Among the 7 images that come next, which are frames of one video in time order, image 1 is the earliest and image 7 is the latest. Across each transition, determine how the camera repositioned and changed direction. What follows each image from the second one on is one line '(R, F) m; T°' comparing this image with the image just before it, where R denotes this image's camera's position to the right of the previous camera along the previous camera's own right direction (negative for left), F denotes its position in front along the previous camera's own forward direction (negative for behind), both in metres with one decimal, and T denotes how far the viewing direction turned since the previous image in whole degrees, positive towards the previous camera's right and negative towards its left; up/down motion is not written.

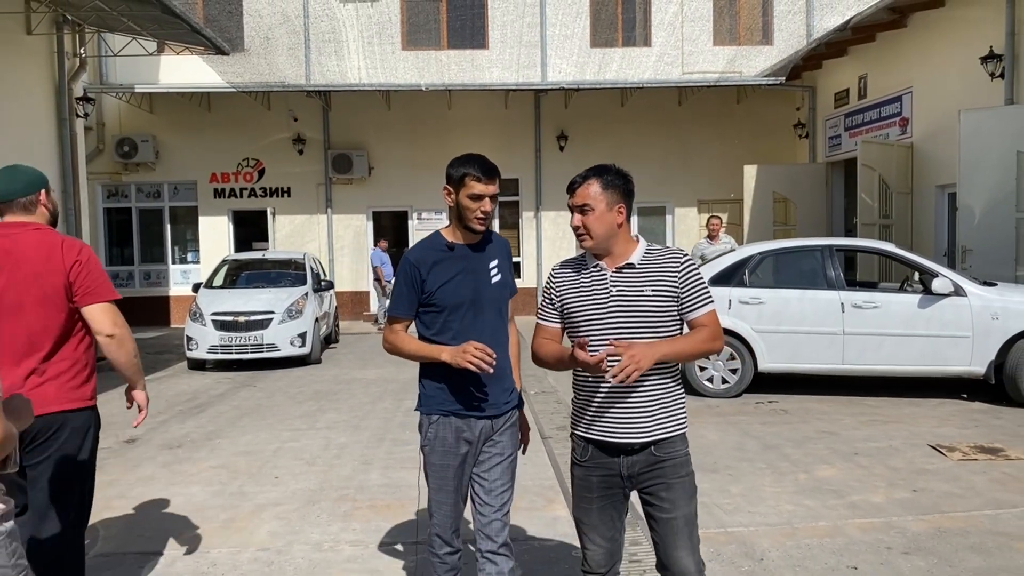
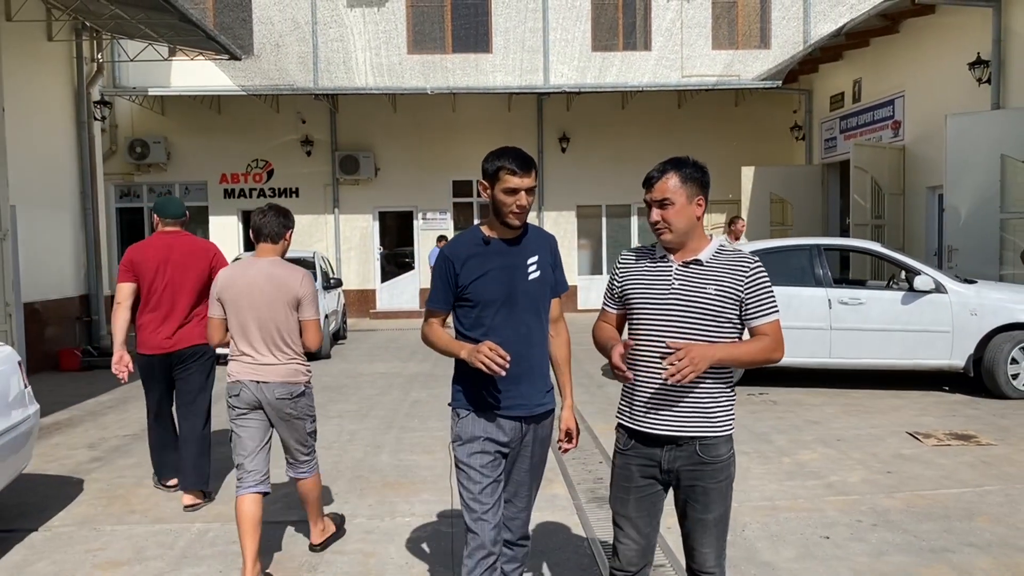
(0.0, -0.4) m; 0°
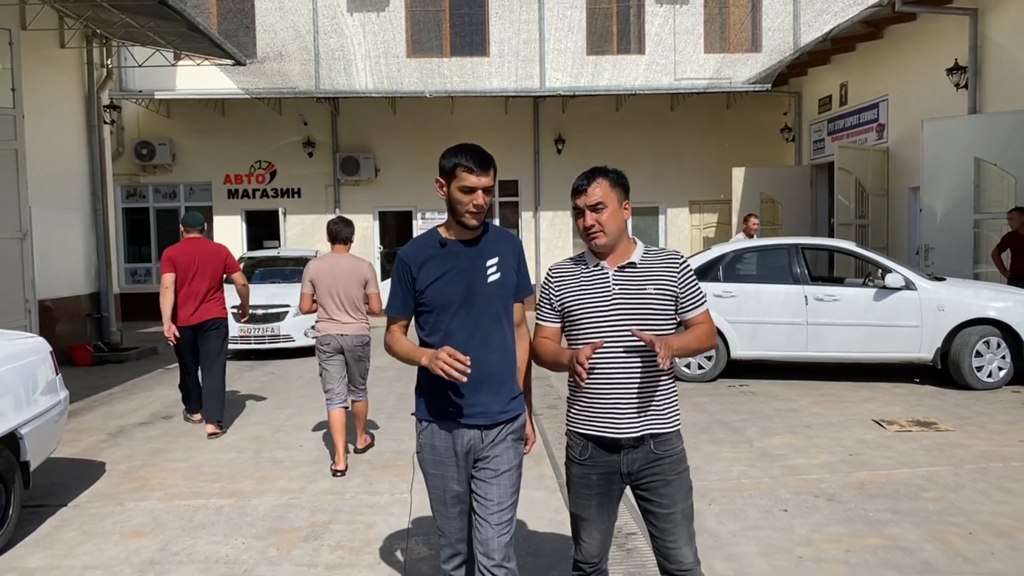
(+0.1, -0.5) m; 0°
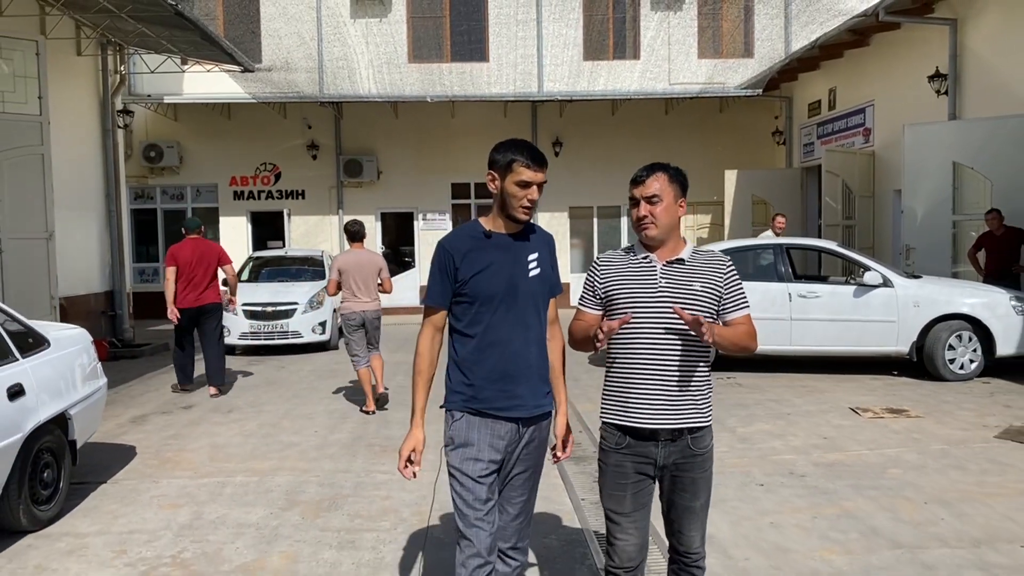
(0.0, -0.5) m; 0°
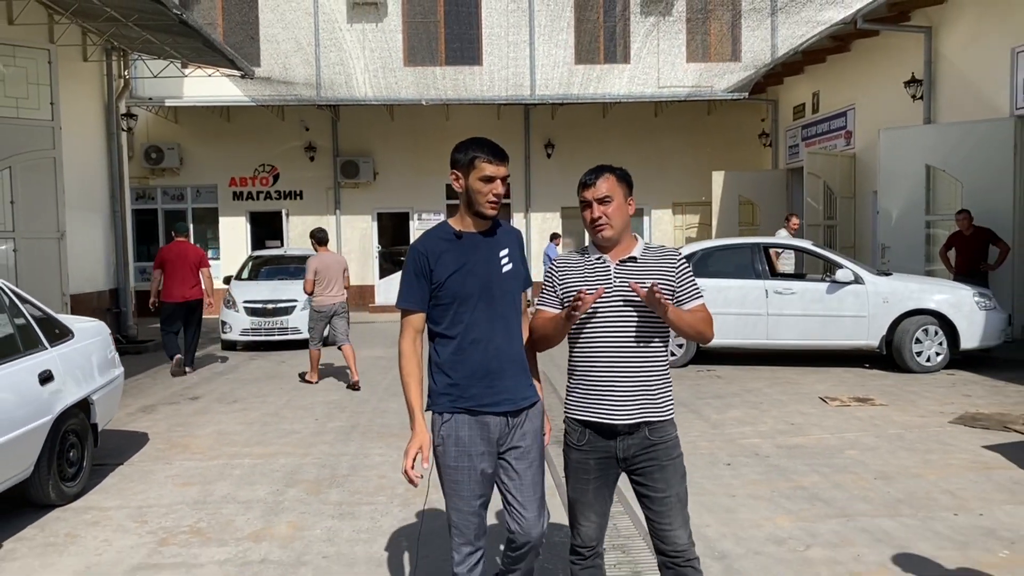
(+0.1, -0.5) m; 0°
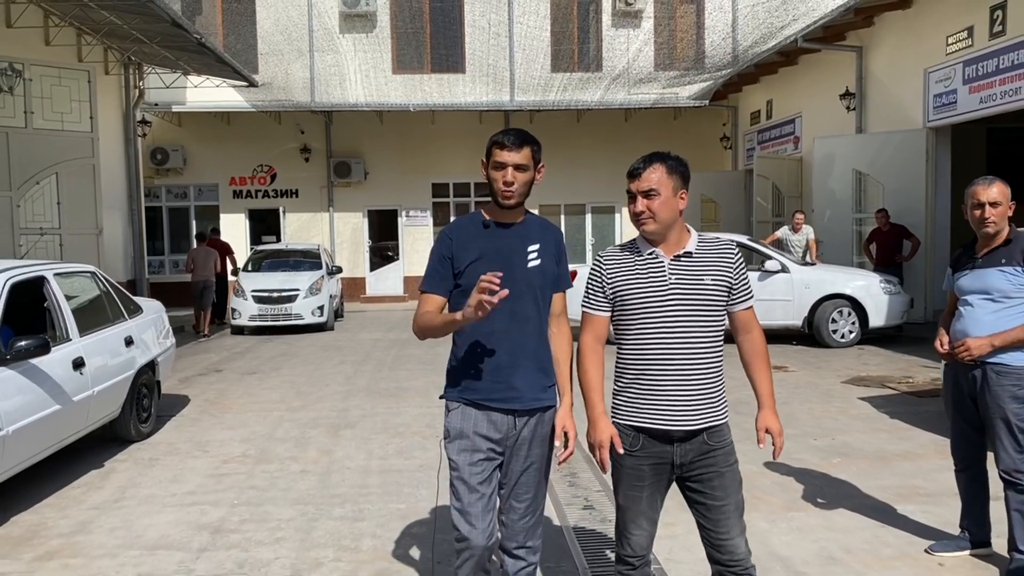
(+0.1, -1.6) m; +1°
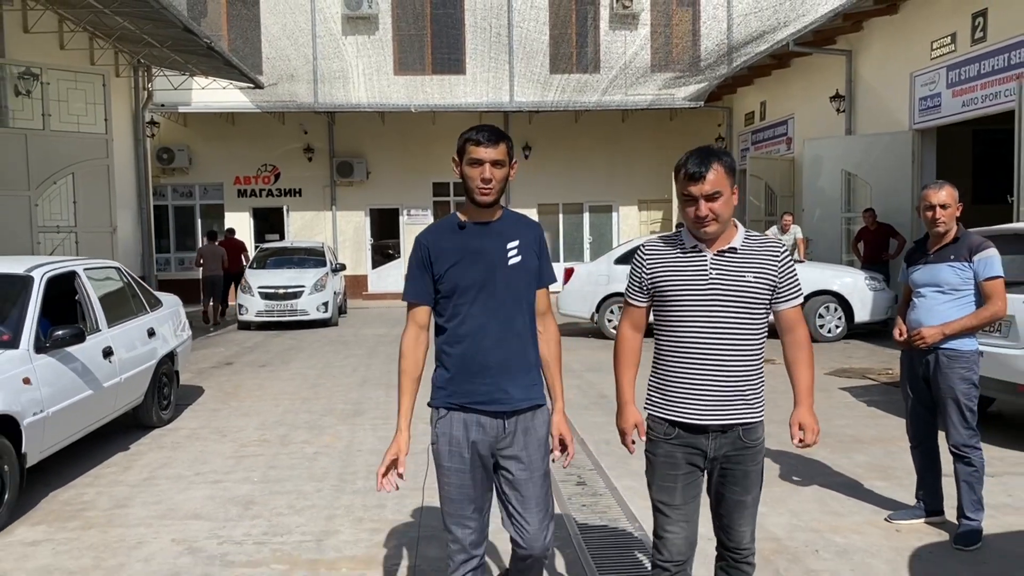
(0.0, -0.4) m; 0°
